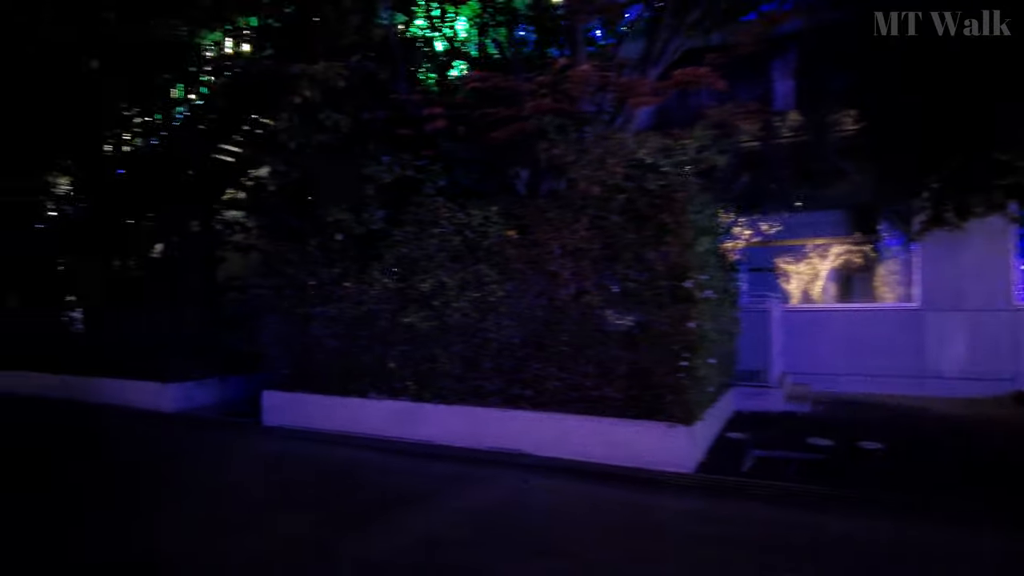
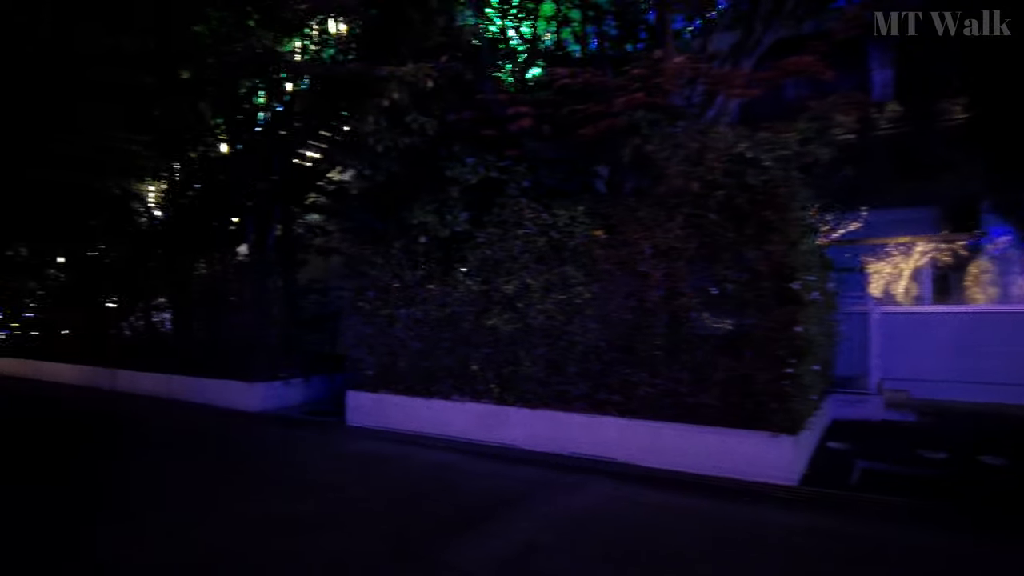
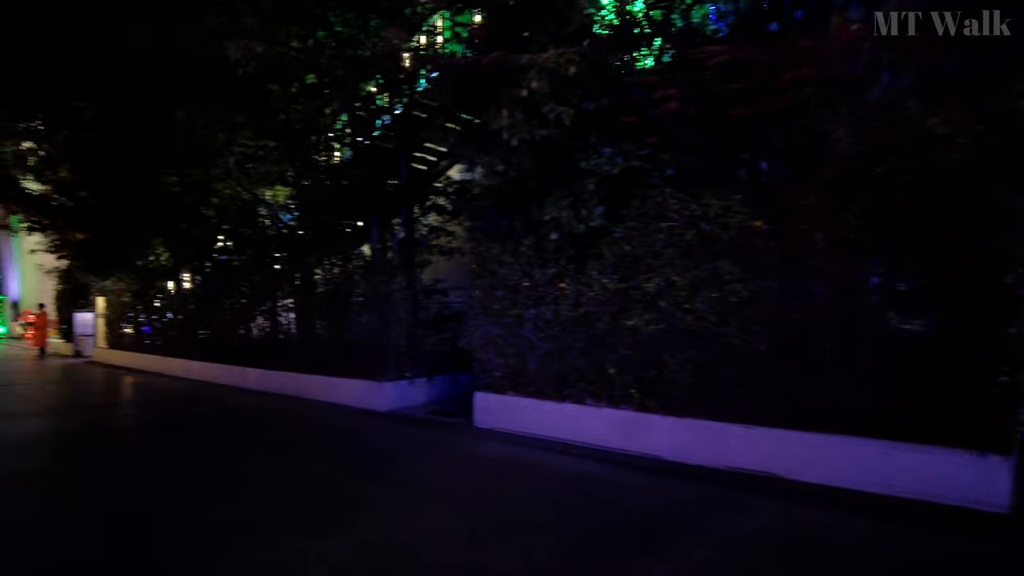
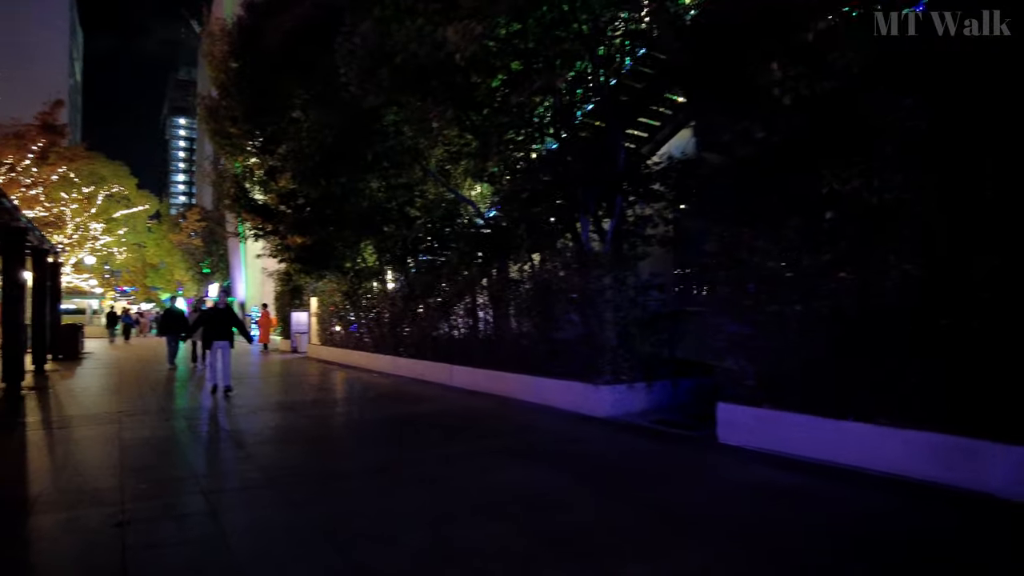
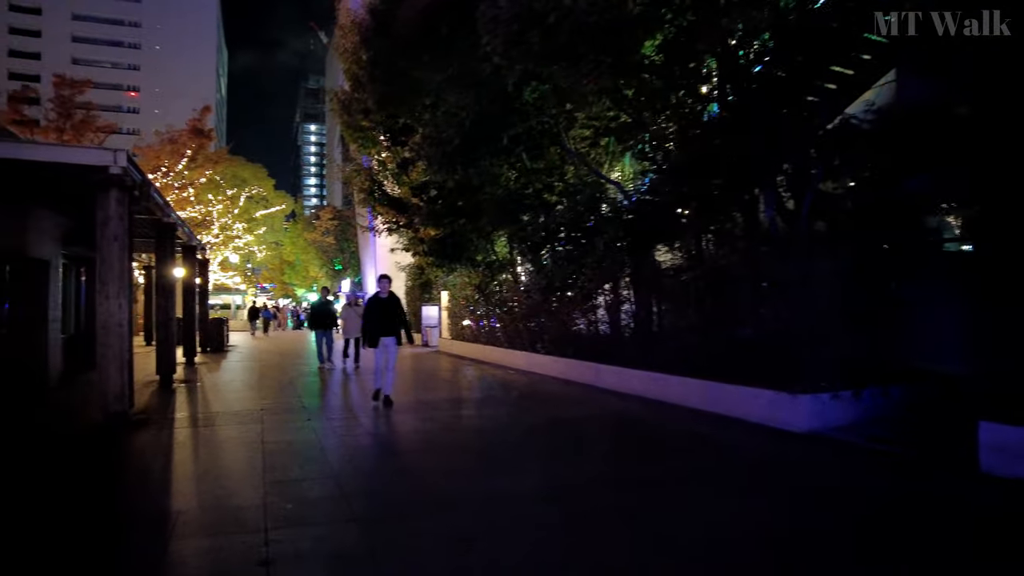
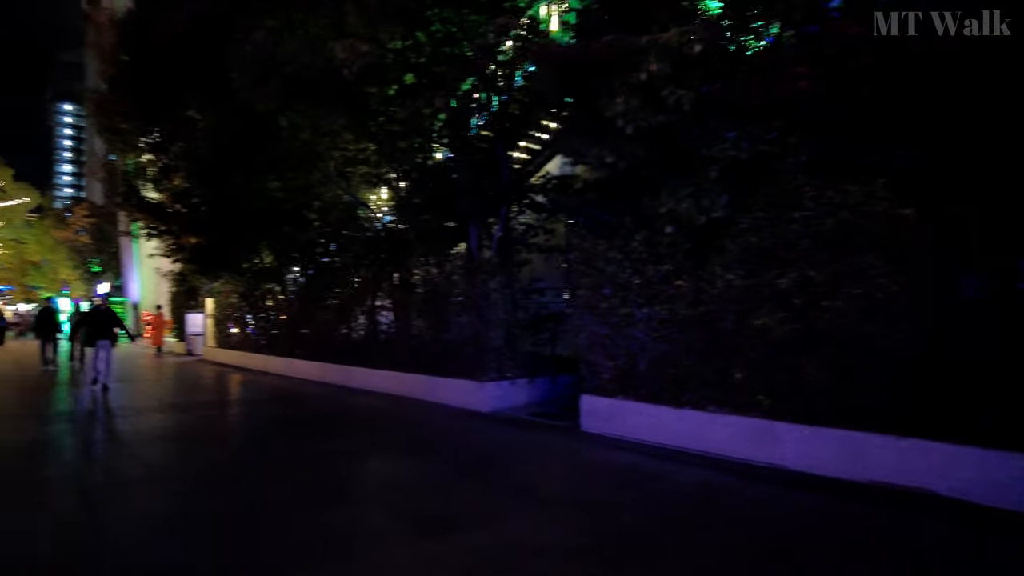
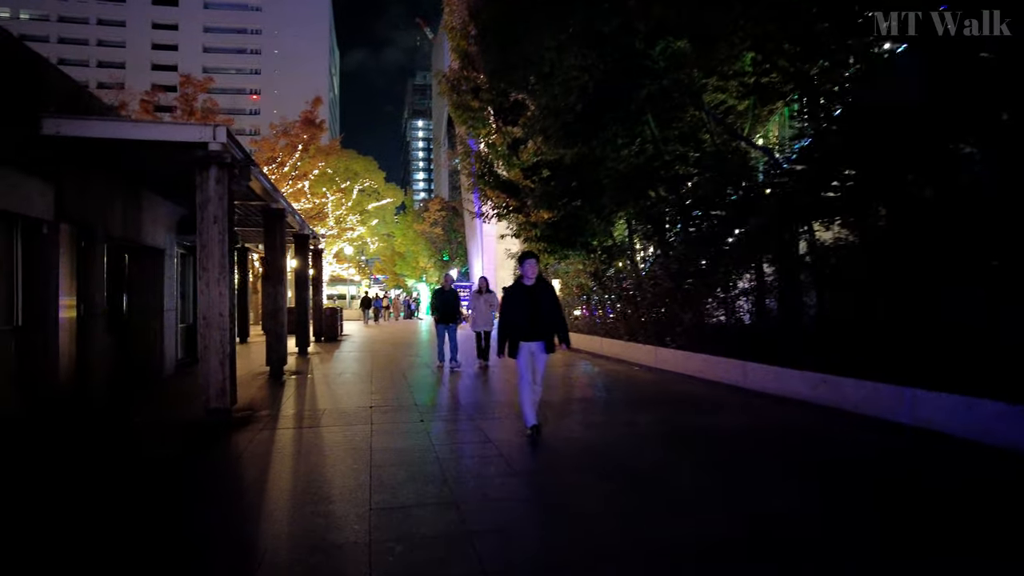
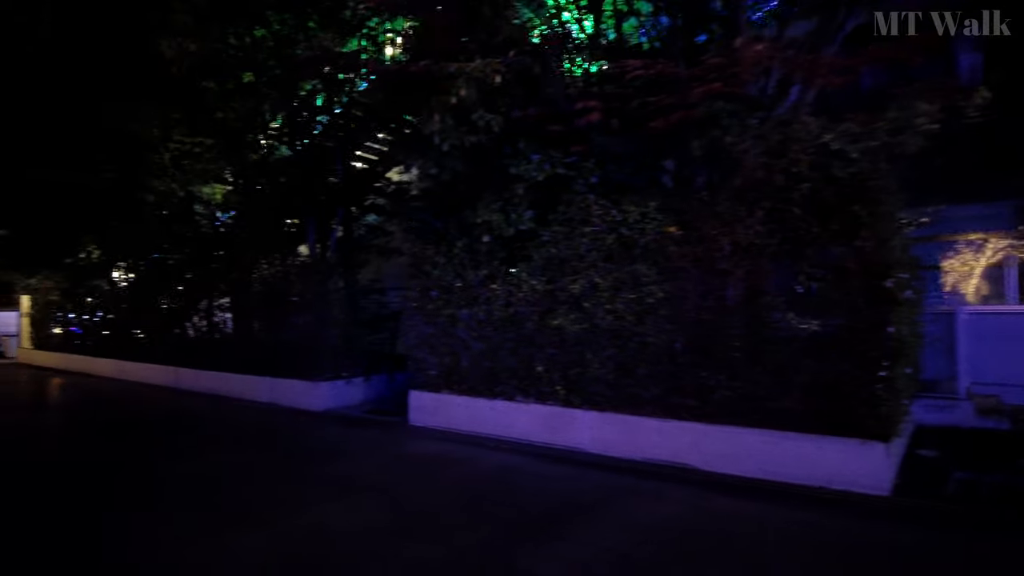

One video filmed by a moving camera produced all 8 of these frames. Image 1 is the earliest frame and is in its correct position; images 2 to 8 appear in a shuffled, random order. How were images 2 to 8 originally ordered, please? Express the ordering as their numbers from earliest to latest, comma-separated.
2, 8, 3, 6, 4, 5, 7
